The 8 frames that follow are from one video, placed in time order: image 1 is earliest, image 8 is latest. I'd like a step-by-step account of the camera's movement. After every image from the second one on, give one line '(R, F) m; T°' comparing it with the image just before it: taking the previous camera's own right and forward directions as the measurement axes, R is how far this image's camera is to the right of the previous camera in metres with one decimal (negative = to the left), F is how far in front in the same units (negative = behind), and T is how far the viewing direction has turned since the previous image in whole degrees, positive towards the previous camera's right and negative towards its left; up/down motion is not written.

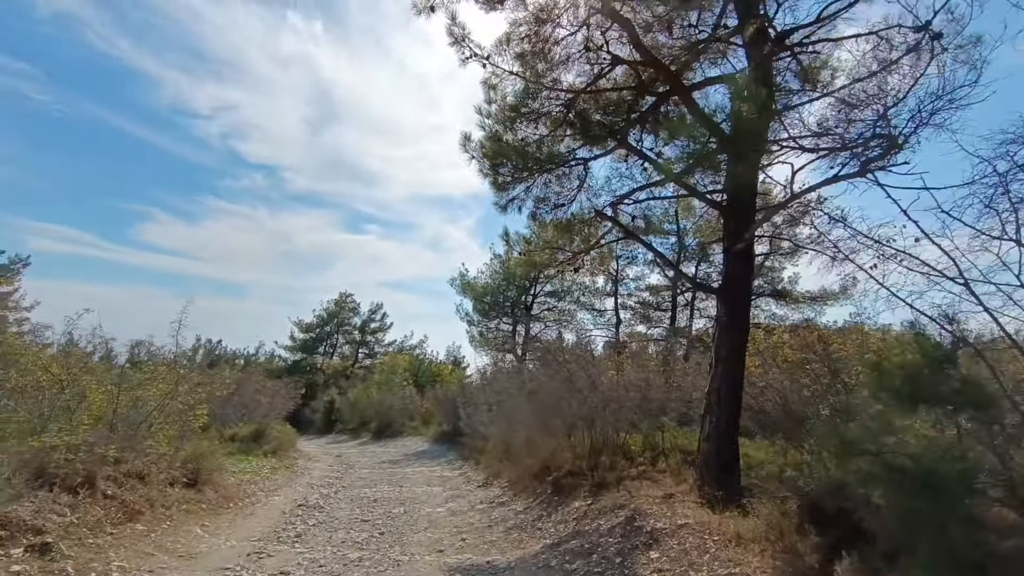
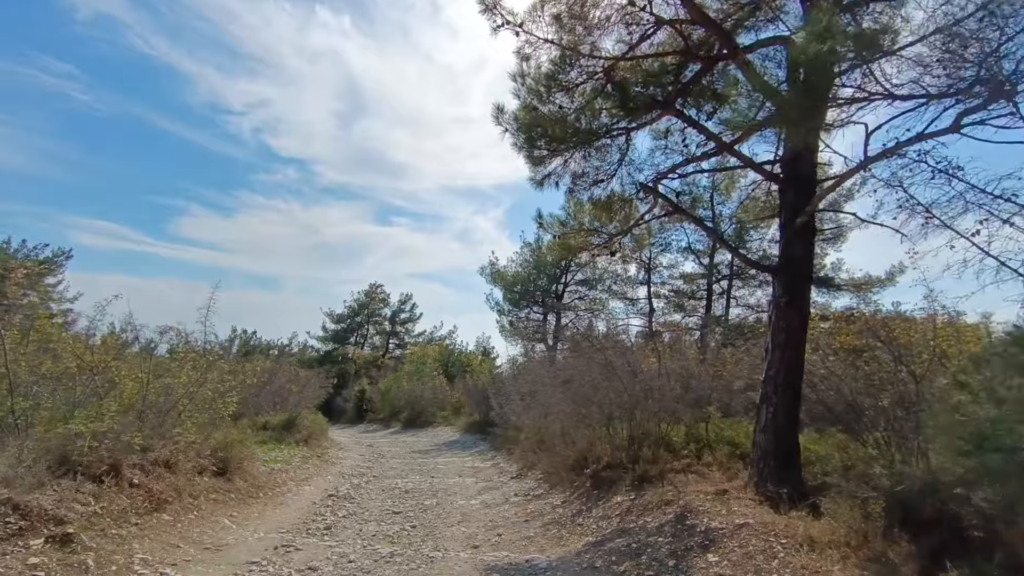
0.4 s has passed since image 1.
(-0.1, +0.5) m; -3°
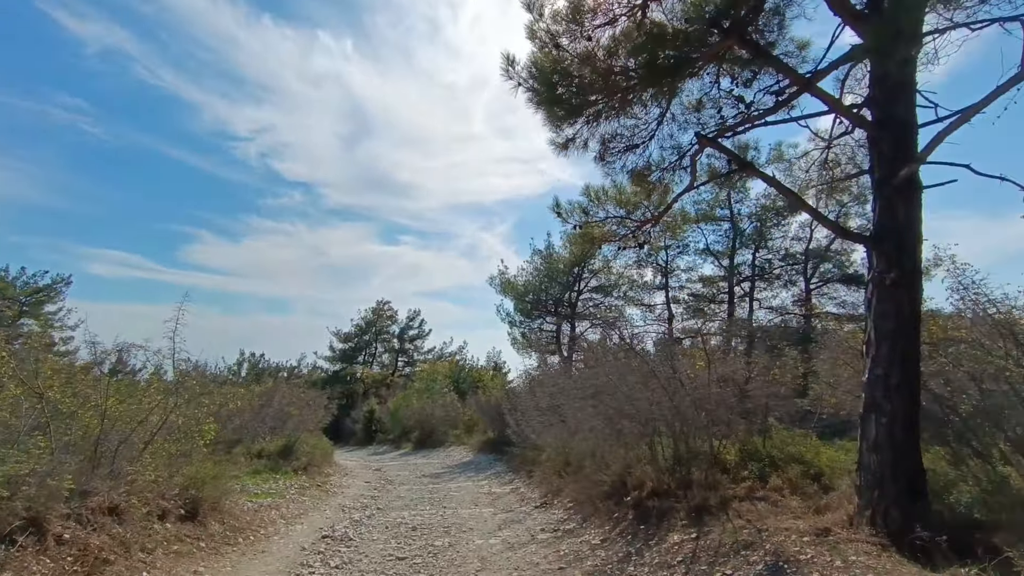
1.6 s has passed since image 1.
(-0.2, +1.7) m; -1°
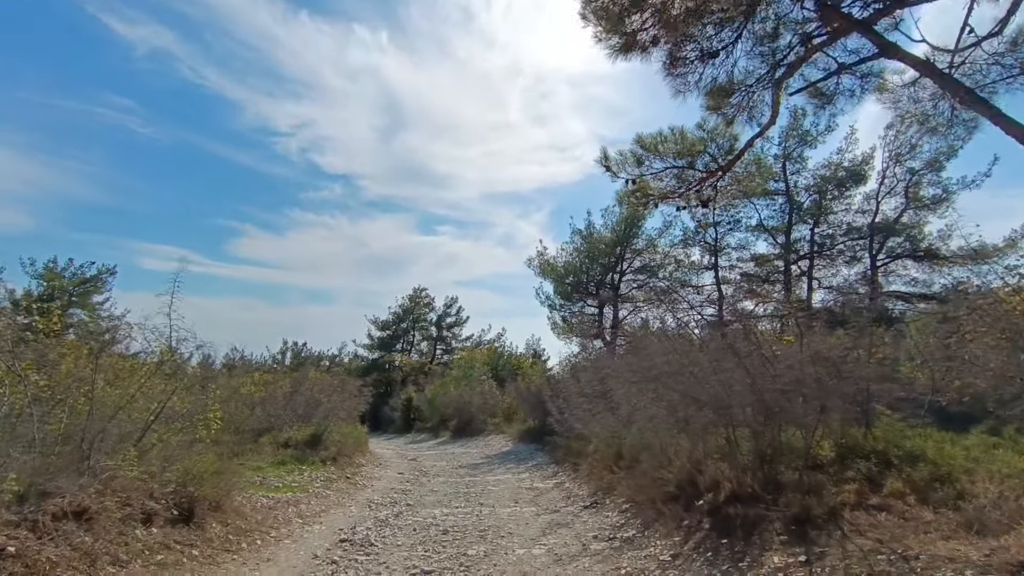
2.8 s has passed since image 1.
(-0.1, +1.6) m; -4°
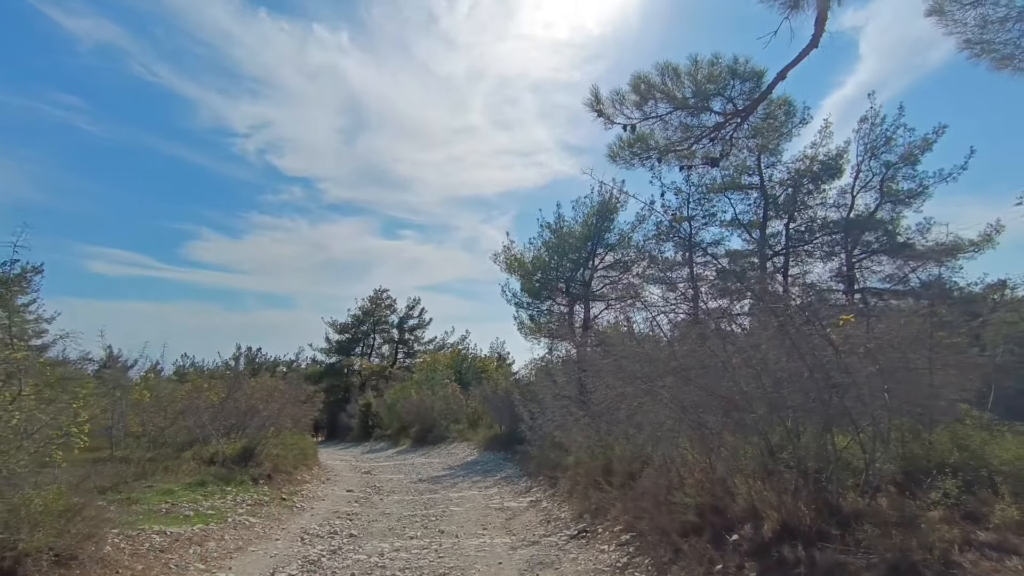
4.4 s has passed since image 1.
(-0.1, +2.1) m; +4°
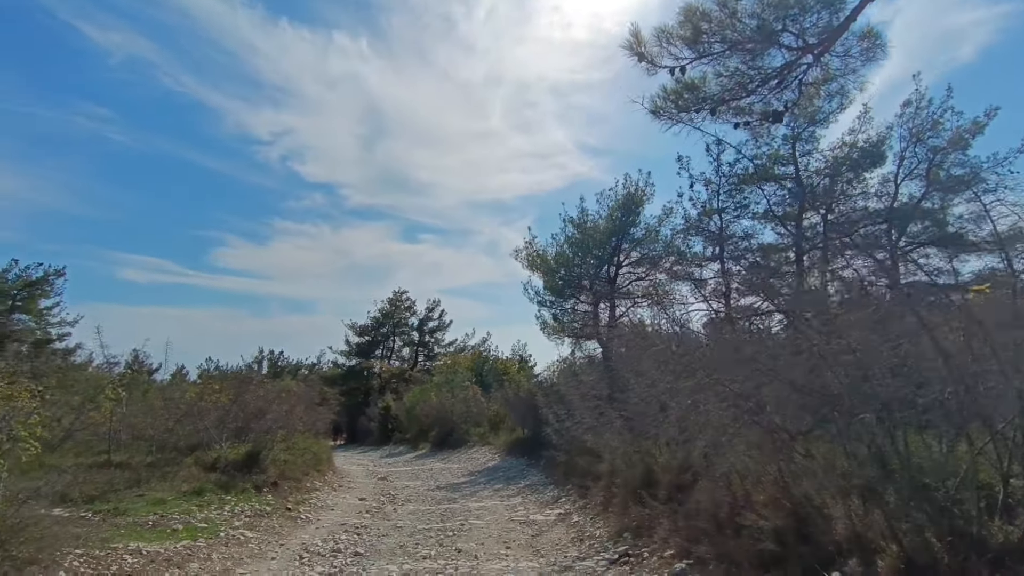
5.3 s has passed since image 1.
(-0.1, +1.3) m; -2°
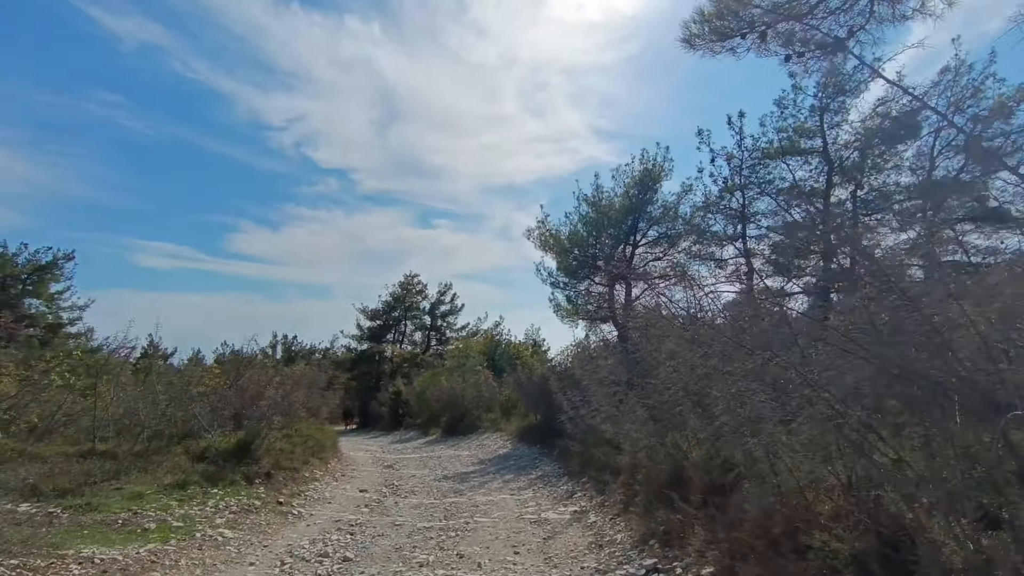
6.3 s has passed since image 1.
(+0.1, +1.1) m; -1°
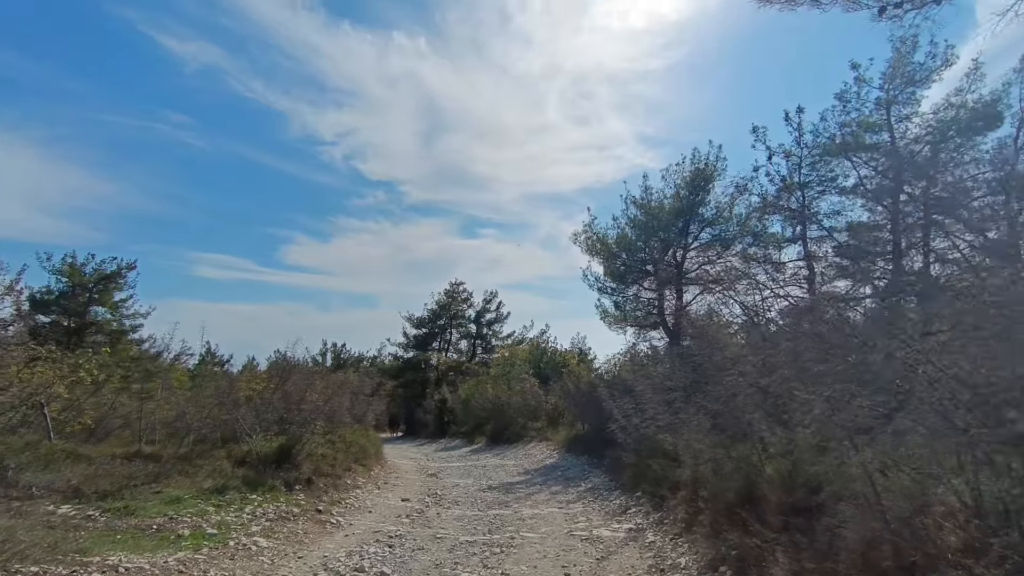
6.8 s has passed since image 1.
(0.0, +0.6) m; -4°
